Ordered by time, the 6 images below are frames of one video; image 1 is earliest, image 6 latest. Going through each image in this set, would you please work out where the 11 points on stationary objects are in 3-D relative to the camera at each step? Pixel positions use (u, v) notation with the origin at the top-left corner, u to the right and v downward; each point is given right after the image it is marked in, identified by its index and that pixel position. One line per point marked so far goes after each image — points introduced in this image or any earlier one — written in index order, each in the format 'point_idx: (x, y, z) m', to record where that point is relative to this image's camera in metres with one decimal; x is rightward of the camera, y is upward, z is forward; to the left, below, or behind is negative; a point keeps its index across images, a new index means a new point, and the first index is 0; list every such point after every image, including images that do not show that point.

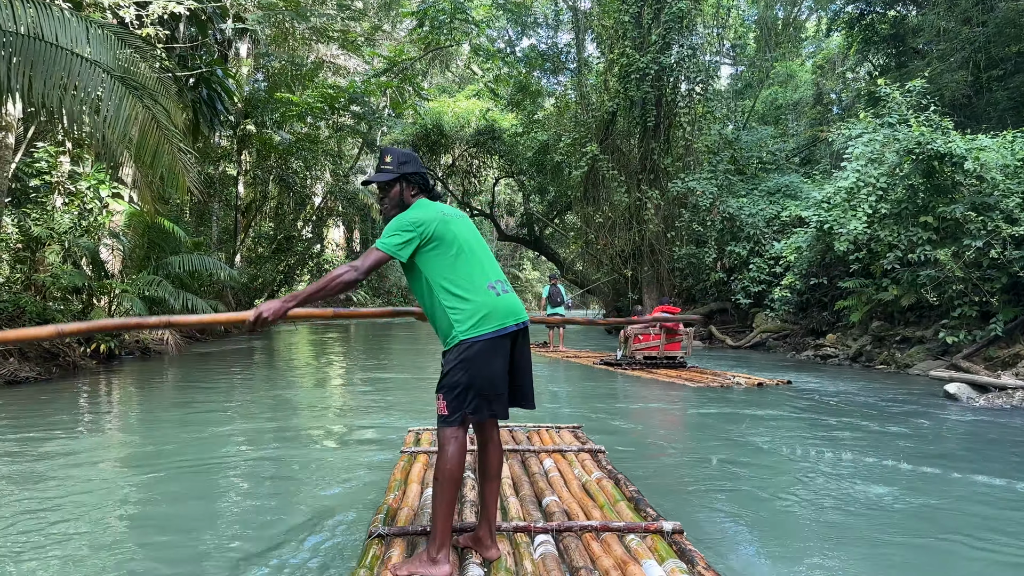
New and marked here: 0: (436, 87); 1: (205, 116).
0: (-2.2, +5.9, +18.7) m
1: (-5.4, +3.0, +10.8) m
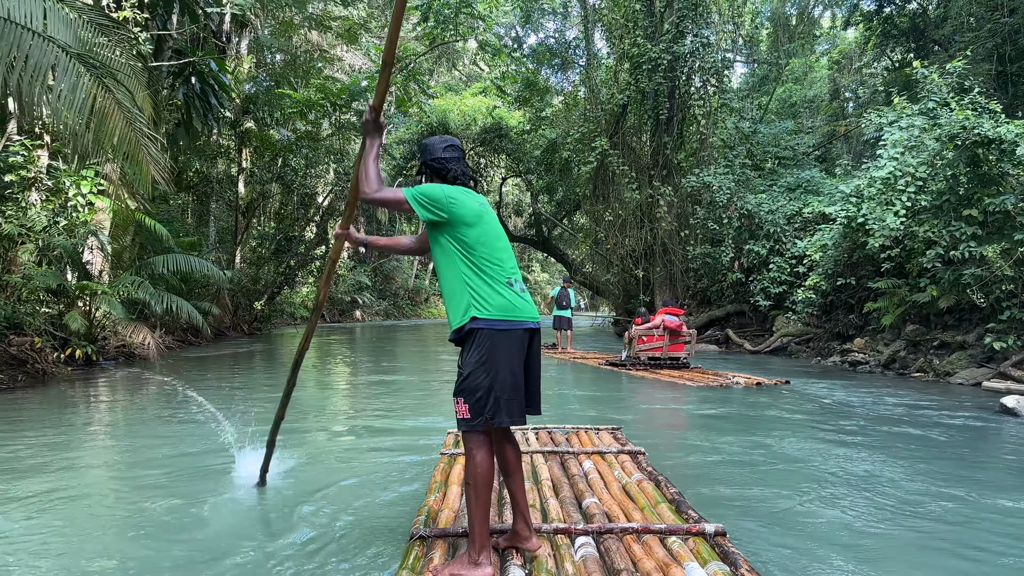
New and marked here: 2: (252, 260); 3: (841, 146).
0: (-2.0, +5.9, +18.4) m
1: (-5.3, +3.0, +10.4) m
2: (-6.1, +0.7, +14.8) m
3: (+7.1, +3.1, +13.6) m
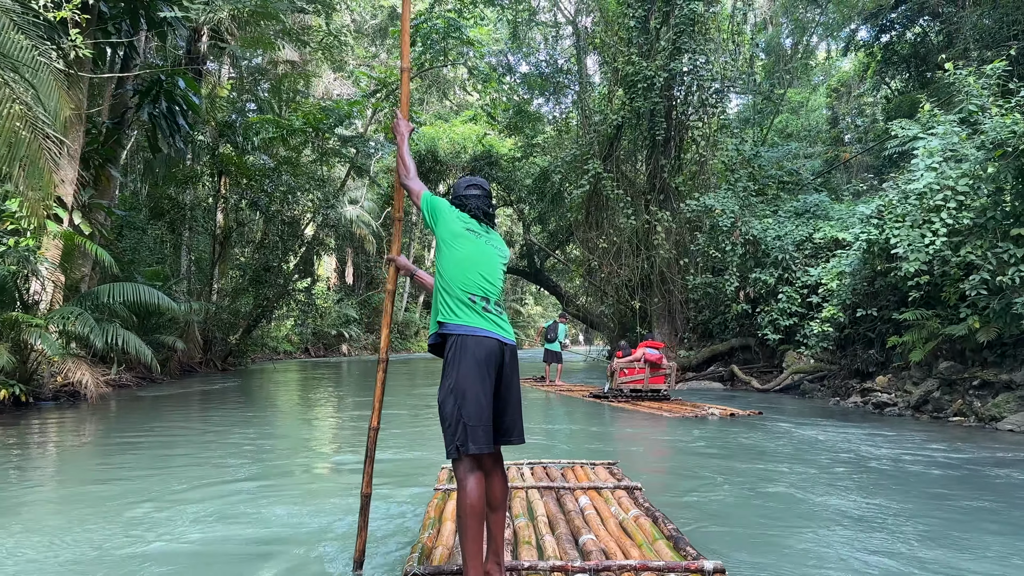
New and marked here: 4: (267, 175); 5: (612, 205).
0: (-2.3, +4.9, +18.0) m
1: (-5.4, +2.5, +9.9) m
2: (-6.3, -0.1, +14.1) m
3: (+6.9, +2.4, +13.2) m
4: (-5.0, +2.3, +12.7) m
5: (+1.8, +1.5, +11.6) m
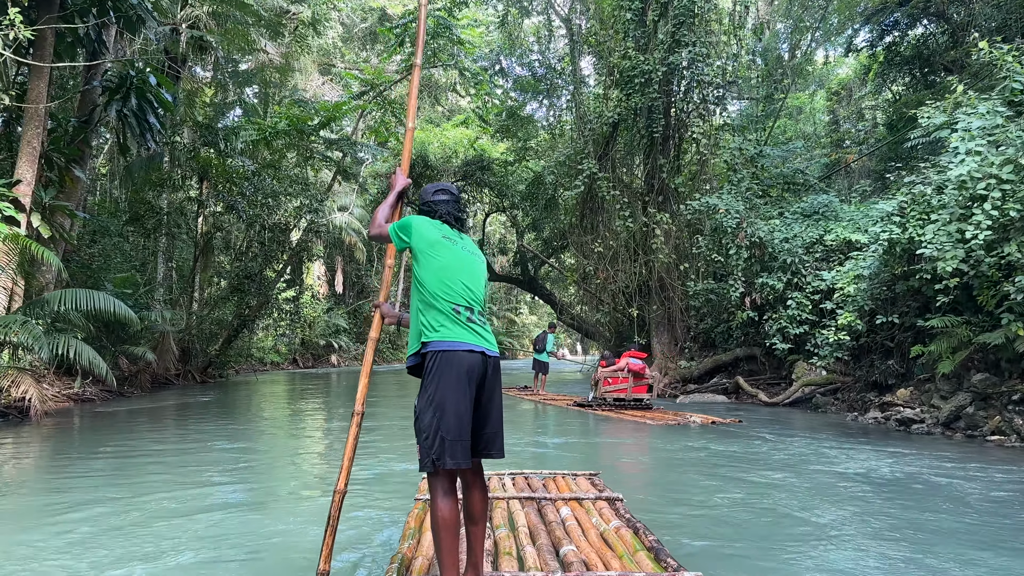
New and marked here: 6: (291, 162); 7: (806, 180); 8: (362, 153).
0: (-2.5, +4.7, +17.5) m
1: (-5.6, +2.3, +9.4) m
2: (-6.5, -0.2, +13.5) m
3: (+6.7, +2.2, +12.8) m
4: (-5.1, +2.1, +12.2) m
5: (+1.7, +1.4, +11.1) m
6: (-4.7, +2.7, +13.5) m
7: (+5.0, +1.8, +10.9) m
8: (-3.4, +3.1, +14.5) m
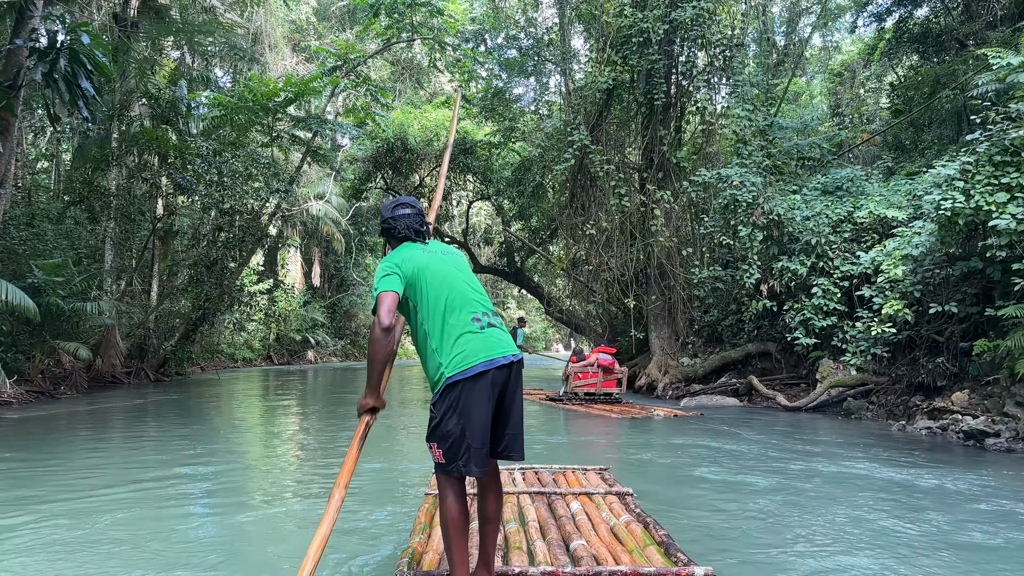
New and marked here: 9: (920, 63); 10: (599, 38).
0: (-2.8, +4.9, +16.5) m
1: (-5.8, +2.5, +8.3) m
2: (-6.8, -0.1, +12.5) m
3: (+6.4, +2.4, +11.9) m
4: (-5.4, +2.3, +11.1) m
5: (+1.4, +1.6, +10.2) m
6: (-5.0, +2.9, +12.4) m
7: (+4.8, +2.0, +10.0) m
8: (-3.8, +3.3, +13.4) m
9: (+7.4, +4.1, +11.3) m
10: (+1.4, +3.8, +10.0) m
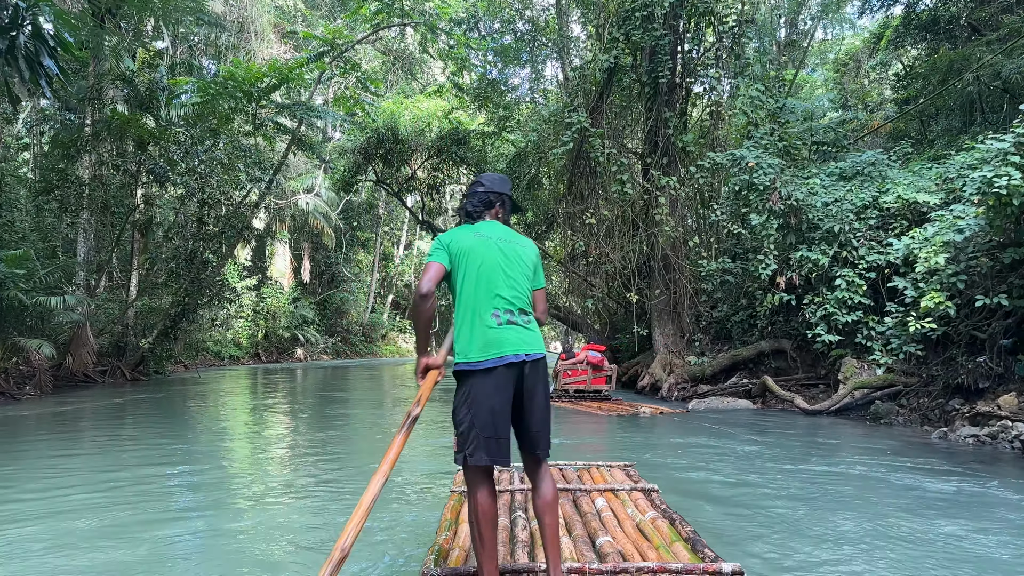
0: (-3.0, +5.0, +16.0) m
1: (-5.9, +2.6, +7.8) m
2: (-6.9, 0.0, +11.9) m
3: (+6.3, +2.5, +11.4) m
4: (-5.5, +2.4, +10.6) m
5: (+1.3, +1.6, +9.7) m
6: (-5.1, +3.0, +11.9) m
7: (+4.7, +2.1, +9.6) m
8: (-3.9, +3.4, +12.9) m
9: (+7.3, +4.2, +10.9) m
10: (+1.3, +3.9, +9.5) m
